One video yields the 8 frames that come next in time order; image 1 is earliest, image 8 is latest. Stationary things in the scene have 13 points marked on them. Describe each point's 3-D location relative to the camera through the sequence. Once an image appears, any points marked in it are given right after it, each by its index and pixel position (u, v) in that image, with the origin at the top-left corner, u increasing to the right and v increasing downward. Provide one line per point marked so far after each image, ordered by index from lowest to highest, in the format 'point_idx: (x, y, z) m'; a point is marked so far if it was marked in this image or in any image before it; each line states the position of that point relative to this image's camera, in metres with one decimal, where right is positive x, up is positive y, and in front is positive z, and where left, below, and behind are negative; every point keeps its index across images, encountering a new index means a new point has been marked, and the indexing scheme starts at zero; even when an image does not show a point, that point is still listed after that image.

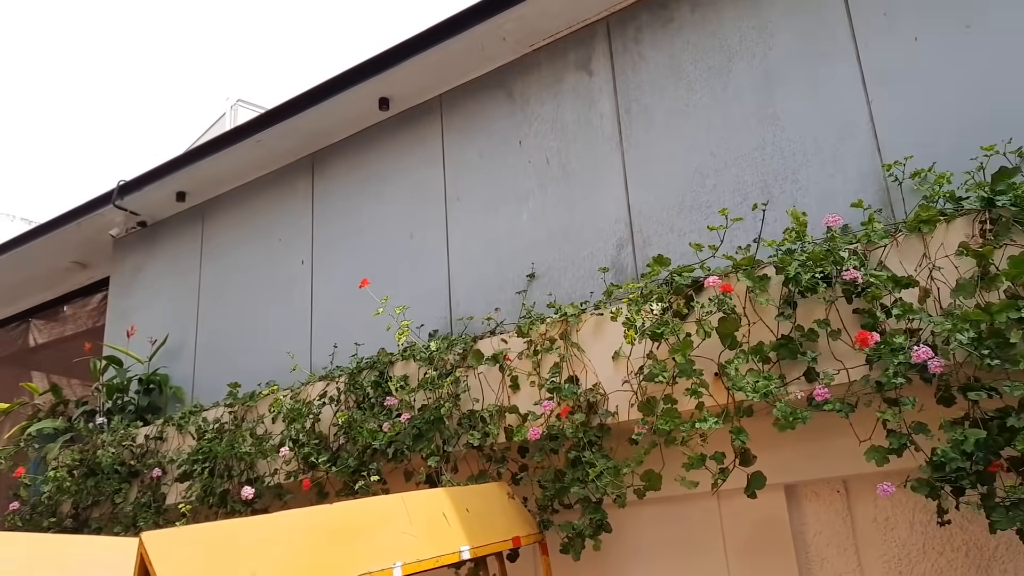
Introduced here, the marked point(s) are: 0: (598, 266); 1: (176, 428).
0: (+0.3, +0.1, +2.6) m
1: (-1.4, -0.6, +3.3) m
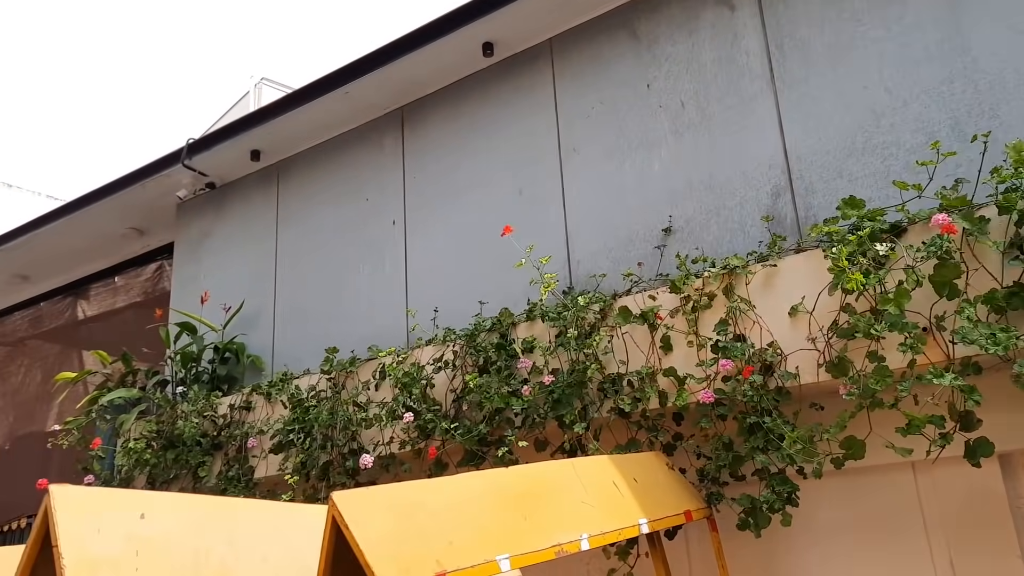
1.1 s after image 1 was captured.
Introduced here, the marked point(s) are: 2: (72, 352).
0: (+0.7, +0.2, +2.4) m
1: (-1.0, -0.4, +3.1) m
2: (-2.9, -0.5, +5.0) m
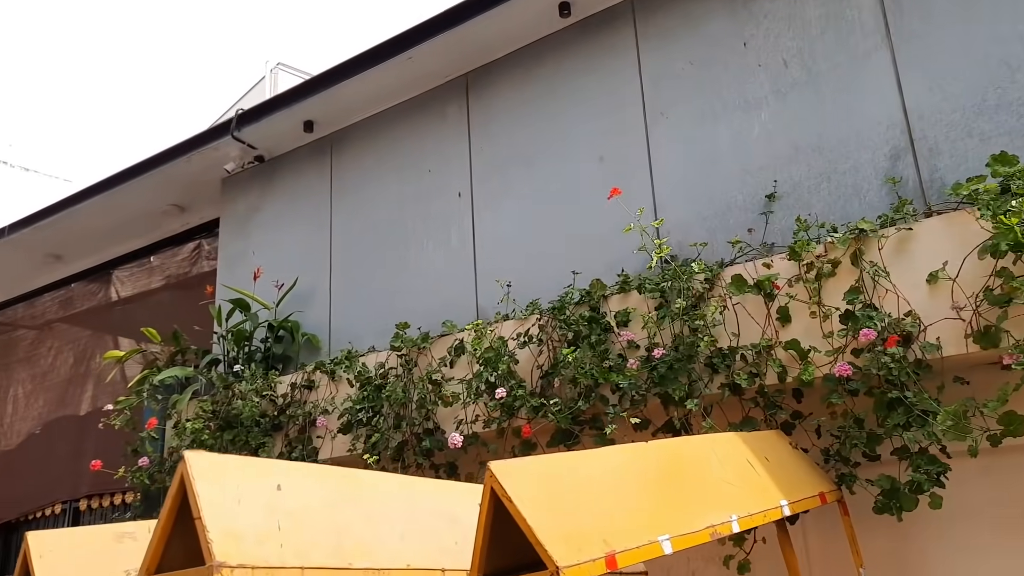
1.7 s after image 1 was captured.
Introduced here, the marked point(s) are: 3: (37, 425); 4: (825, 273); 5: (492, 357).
0: (+1.0, +0.3, +2.2) m
1: (-0.7, -0.3, +3.0) m
2: (-2.6, -0.4, +4.9) m
3: (-3.0, -0.9, +4.9) m
4: (+0.8, 0.0, +2.0) m
5: (-0.1, -0.2, +2.5) m
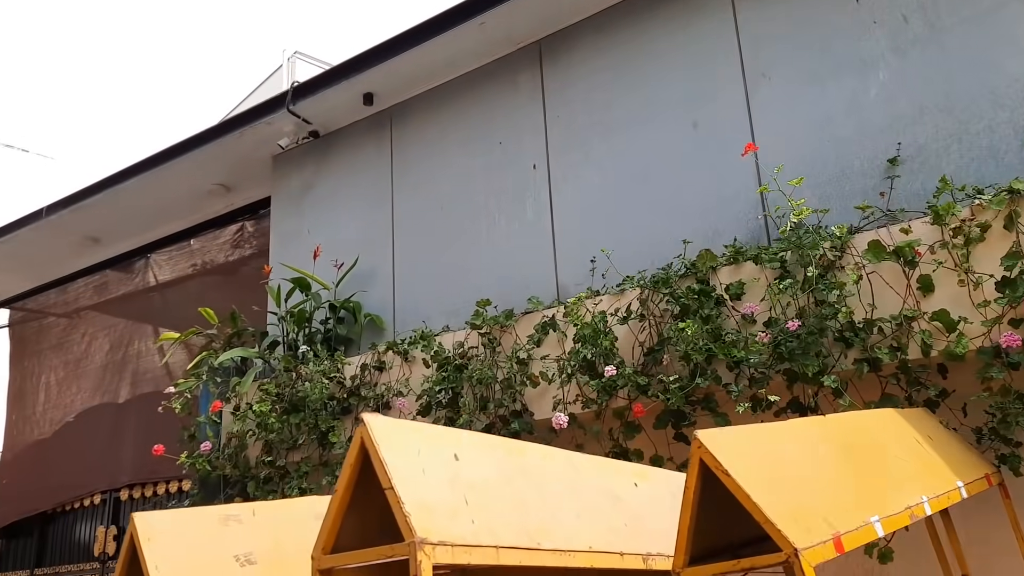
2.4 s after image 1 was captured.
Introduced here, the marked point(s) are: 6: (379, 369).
0: (+1.3, +0.4, +2.1) m
1: (-0.4, -0.2, +2.8) m
2: (-2.3, -0.3, +4.7) m
3: (-2.7, -0.8, +4.8) m
4: (+1.1, +0.1, +1.8) m
5: (+0.2, -0.1, +2.3) m
6: (-0.5, -0.3, +2.9) m
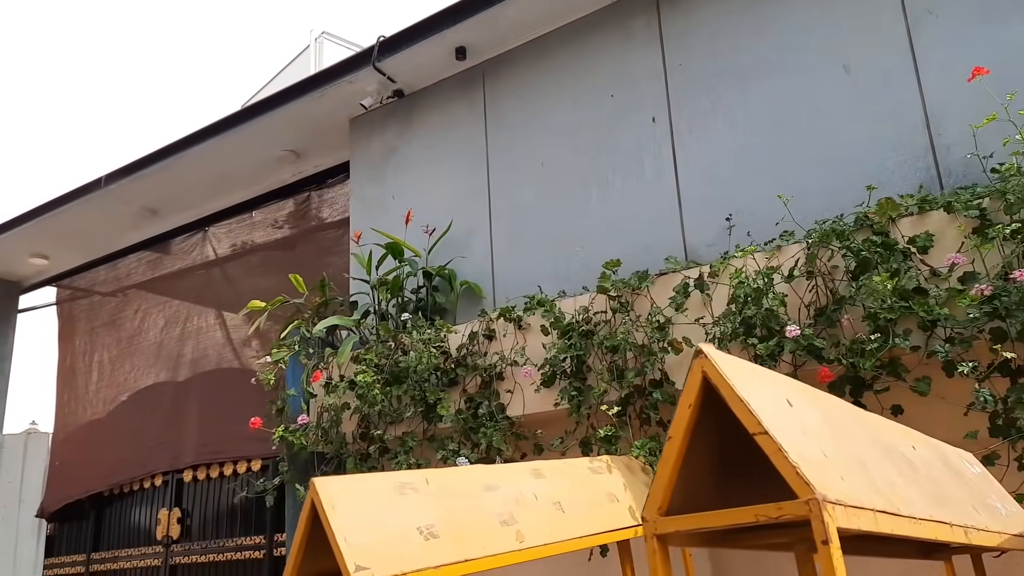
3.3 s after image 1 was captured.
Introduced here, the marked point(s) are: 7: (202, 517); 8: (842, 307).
0: (+1.7, +0.5, +1.8) m
1: (0.0, -0.1, +2.6) m
2: (-1.8, -0.1, +4.6) m
3: (-2.3, -0.6, +4.6) m
4: (+1.5, +0.2, +1.6) m
5: (+0.6, 0.0, +2.1) m
6: (-0.1, -0.2, +2.7) m
7: (-1.6, -1.2, +4.1) m
8: (+0.8, 0.0, +2.0) m
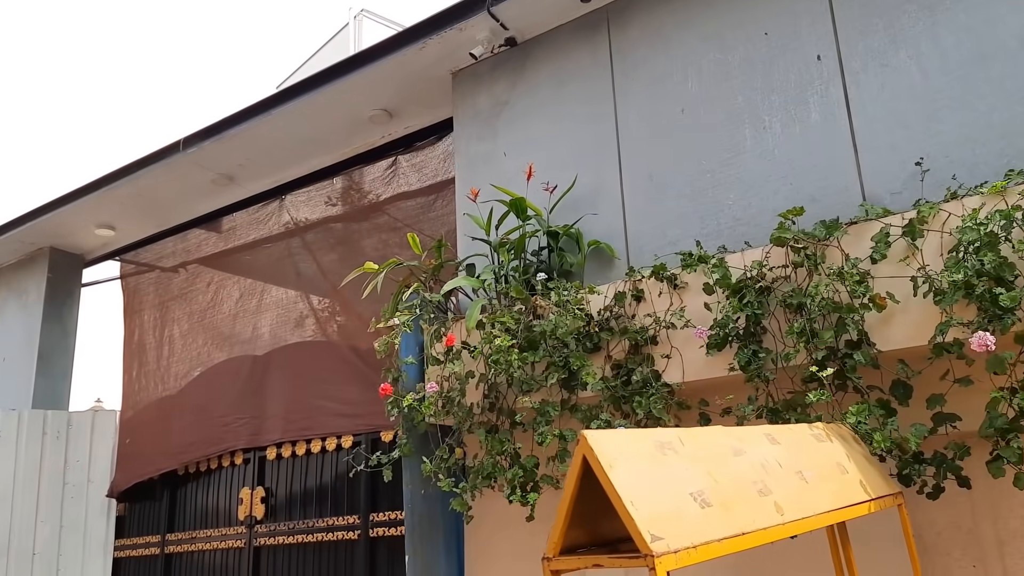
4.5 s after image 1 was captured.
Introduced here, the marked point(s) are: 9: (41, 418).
0: (+2.2, +0.6, +1.6) m
1: (+0.5, 0.0, +2.4) m
2: (-1.3, 0.0, +4.4) m
3: (-1.8, -0.5, +4.4) m
4: (+1.9, +0.4, +1.3) m
5: (+1.1, +0.1, +1.9) m
6: (+0.4, 0.0, +2.4) m
7: (-1.1, -1.0, +3.9) m
8: (+1.3, +0.1, +1.7) m
9: (-2.8, -0.8, +4.6) m
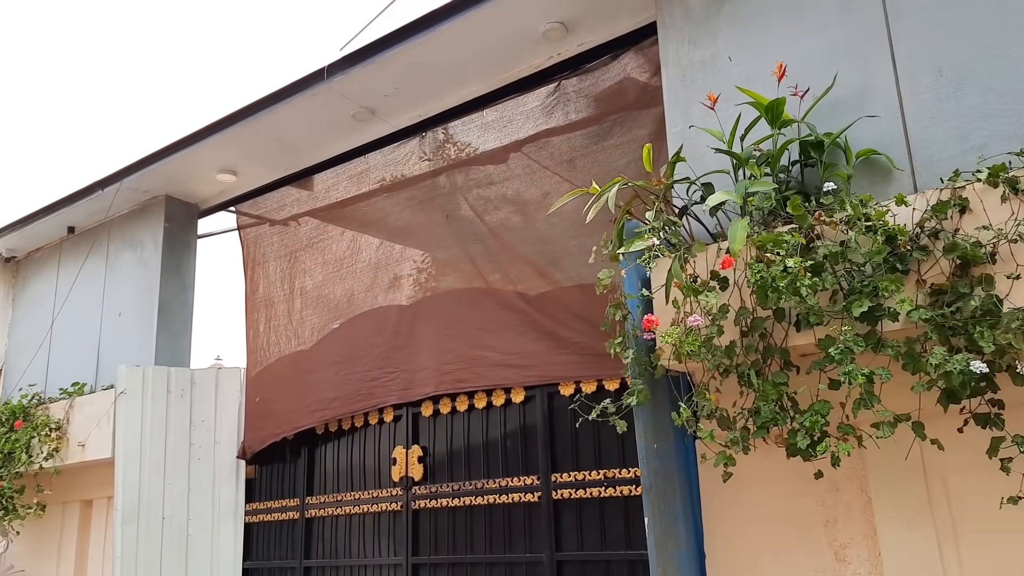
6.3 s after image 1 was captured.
0: (+2.9, +0.9, +1.0) m
1: (+1.2, +0.3, +1.9) m
2: (-0.5, +0.3, +4.0) m
3: (-0.9, -0.2, +4.1) m
4: (+2.6, +0.6, +0.8) m
5: (+1.8, +0.3, +1.4) m
6: (+1.1, +0.2, +2.0) m
7: (-0.3, -0.8, +3.6) m
8: (+2.0, +0.3, +1.3) m
9: (-1.9, -0.5, +4.4) m
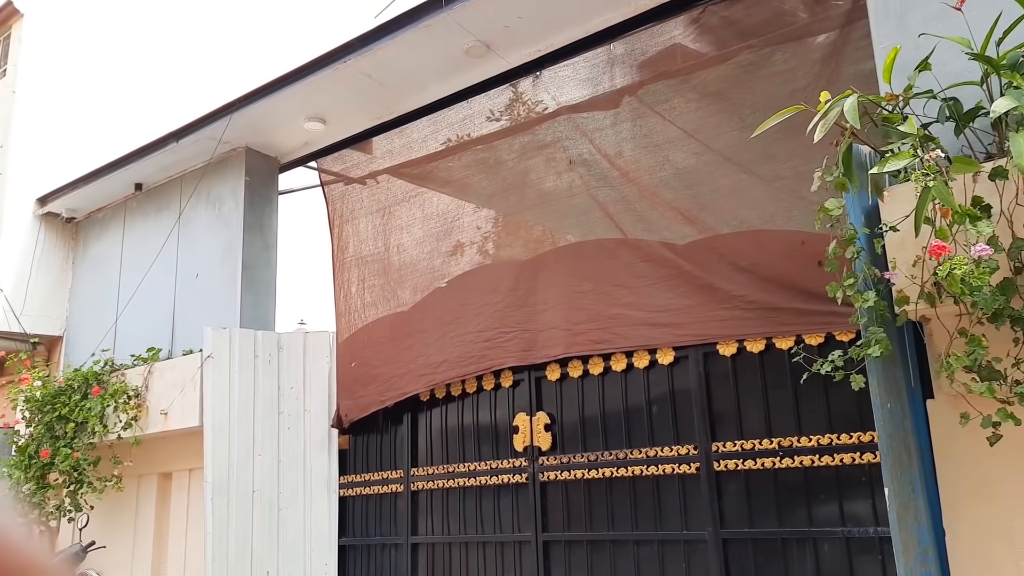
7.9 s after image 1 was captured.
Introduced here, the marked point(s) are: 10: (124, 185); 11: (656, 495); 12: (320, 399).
0: (+3.4, +1.0, +0.6) m
1: (+1.8, +0.4, +1.6) m
2: (+0.1, +0.5, +3.7) m
3: (-0.4, 0.0, +3.8) m
4: (+3.2, +0.7, +0.4) m
5: (+2.4, +0.5, +1.0) m
6: (+1.7, +0.4, +1.6) m
7: (+0.3, -0.6, +3.2) m
8: (+2.6, +0.4, +0.9) m
9: (-1.4, -0.3, +4.0) m
10: (-2.4, +0.6, +4.9) m
11: (+0.5, -0.8, +3.0) m
12: (-1.0, -0.6, +4.2) m
